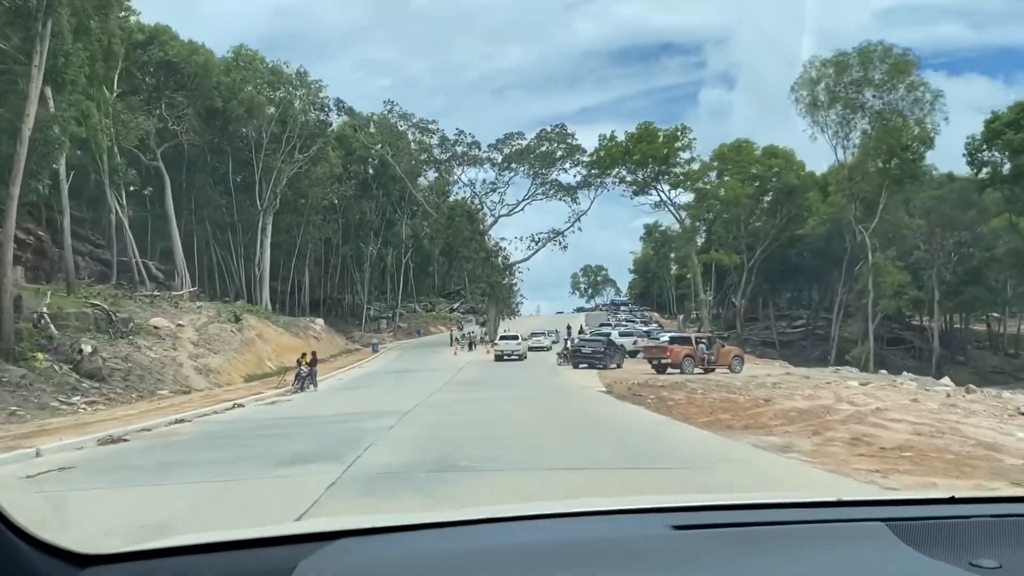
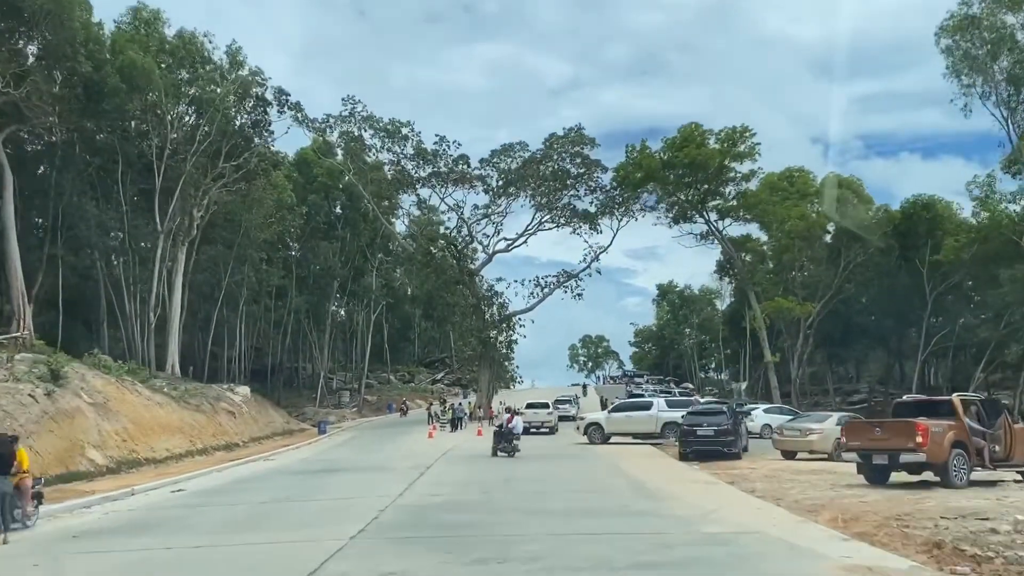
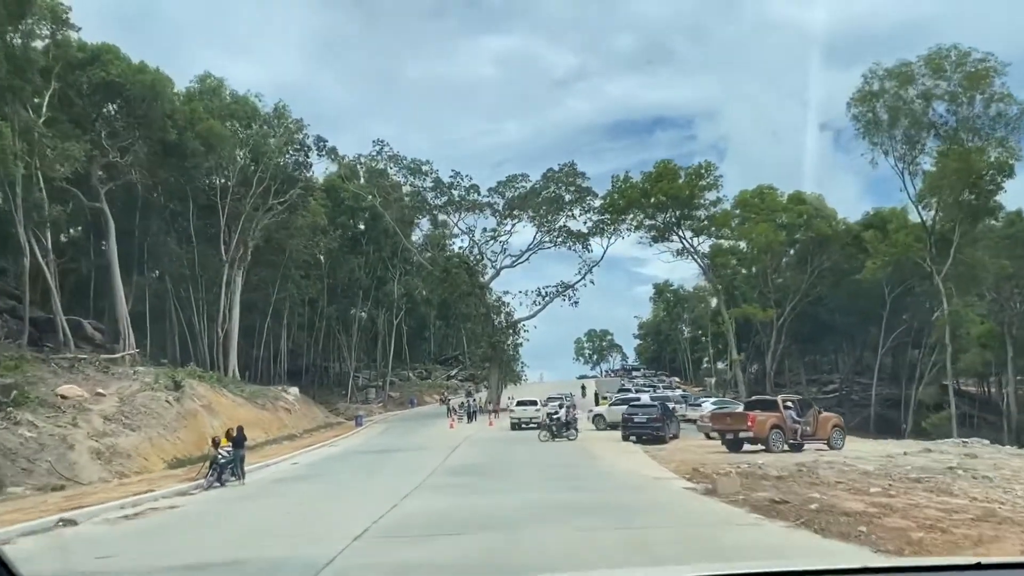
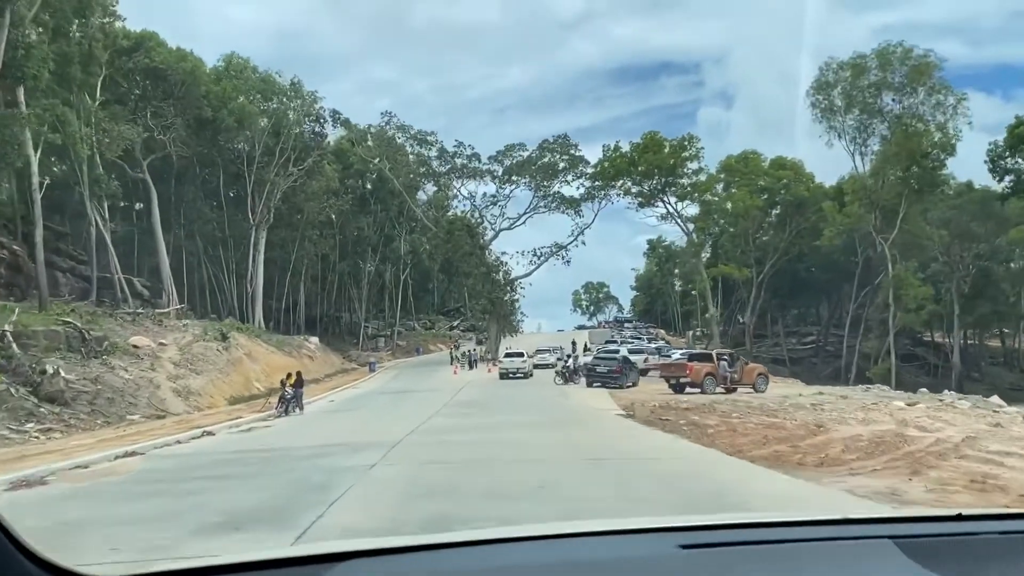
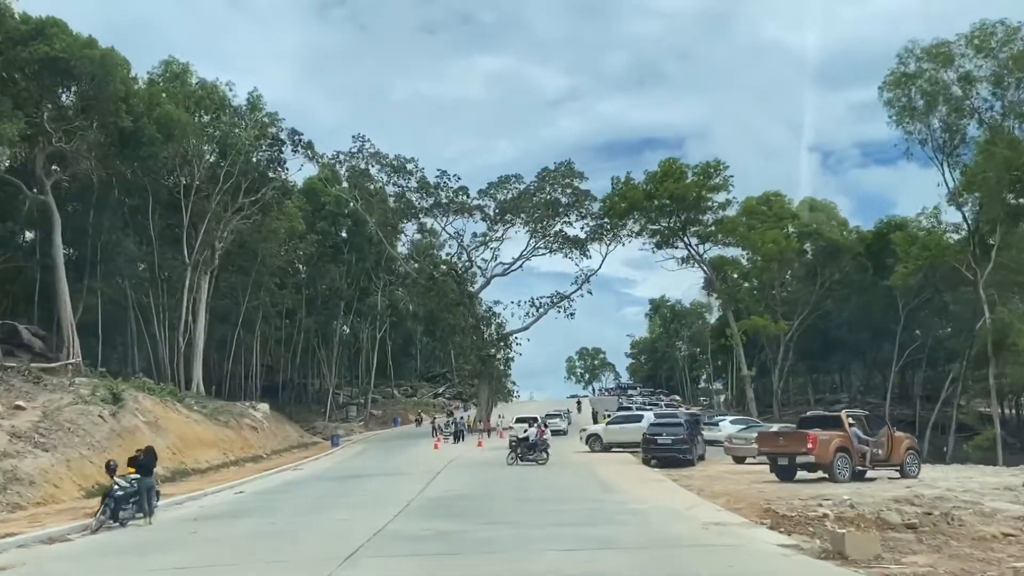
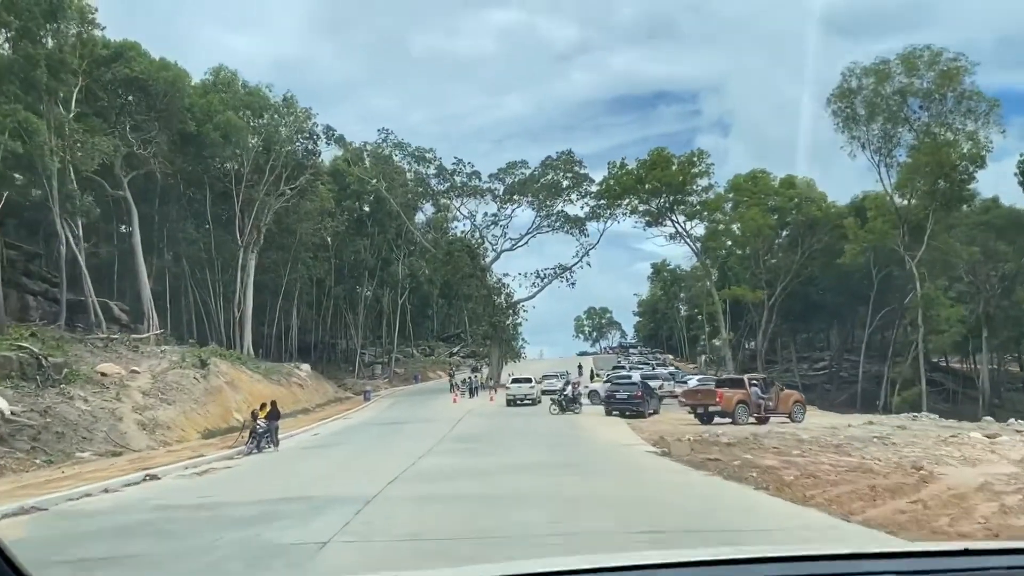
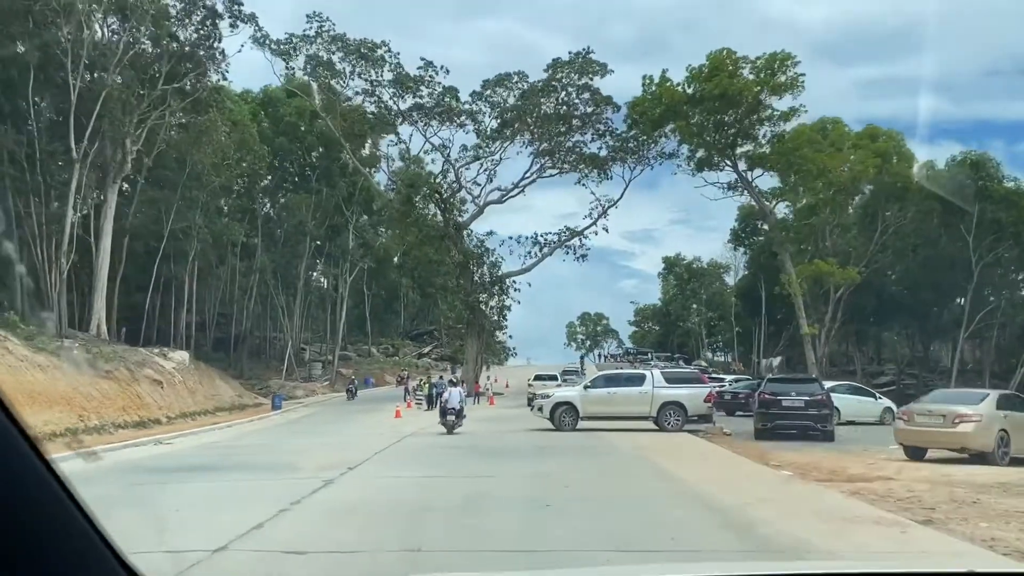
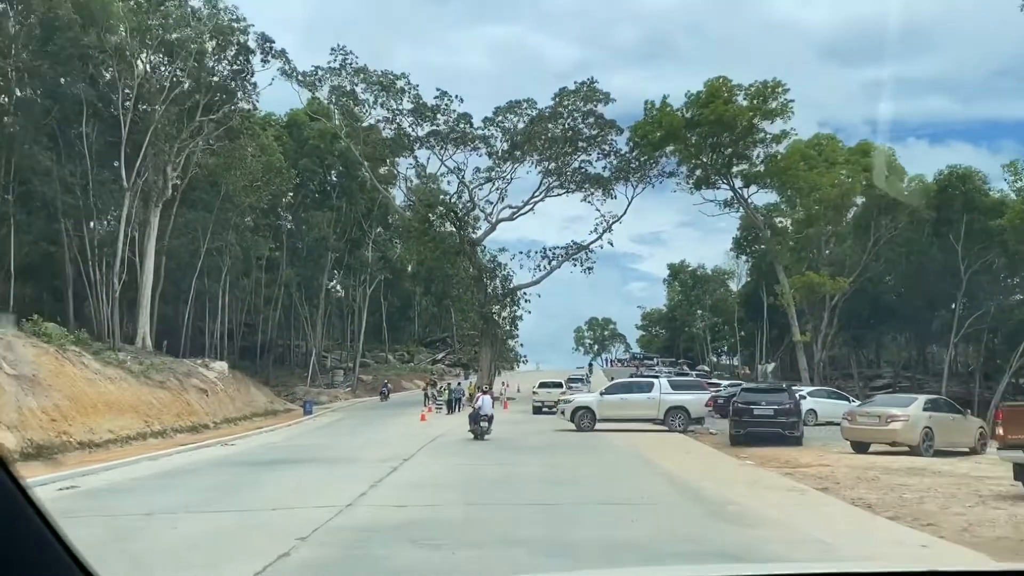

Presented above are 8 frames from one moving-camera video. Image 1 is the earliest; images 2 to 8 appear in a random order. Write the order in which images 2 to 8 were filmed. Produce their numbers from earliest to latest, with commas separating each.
4, 6, 3, 5, 2, 8, 7
